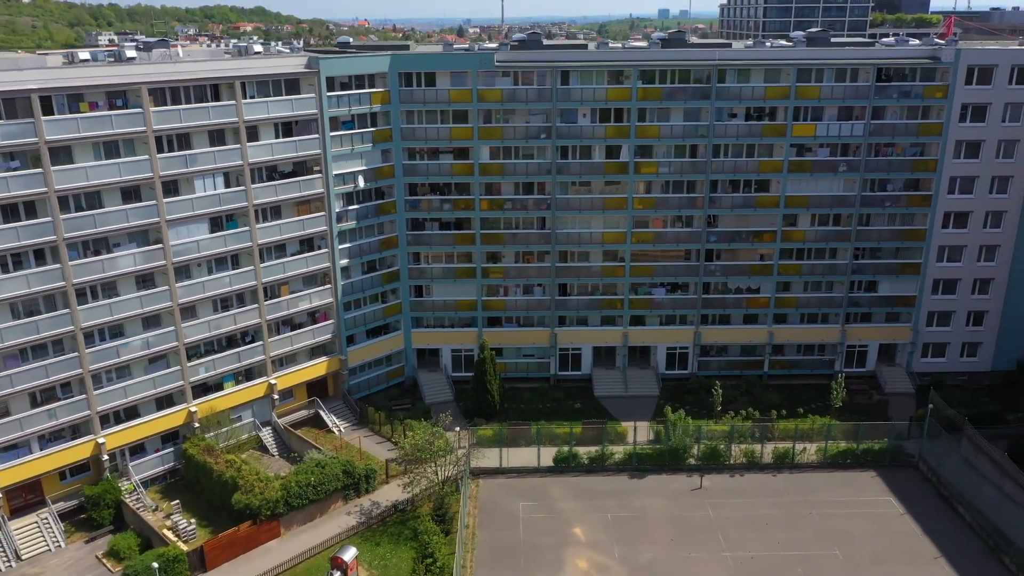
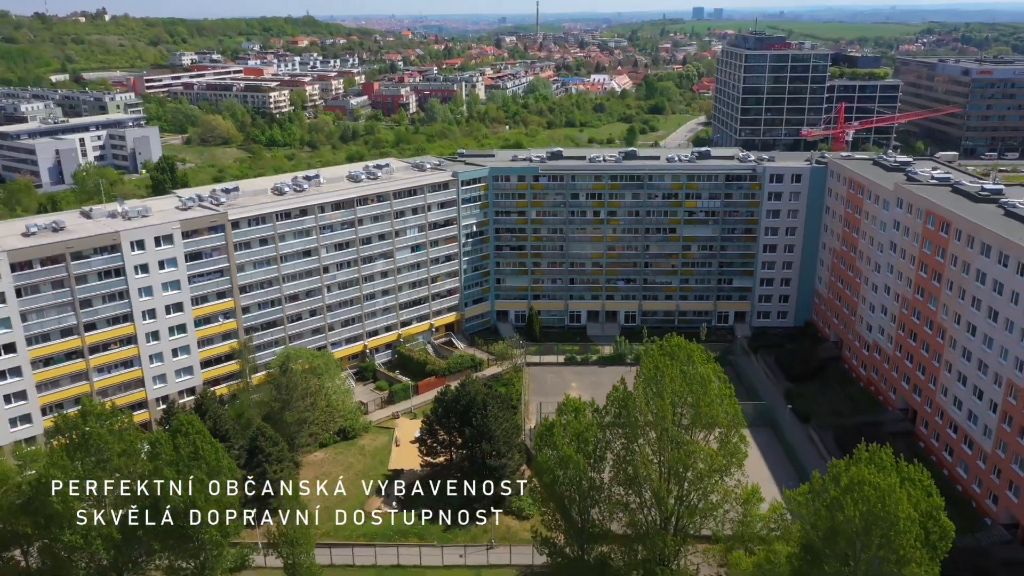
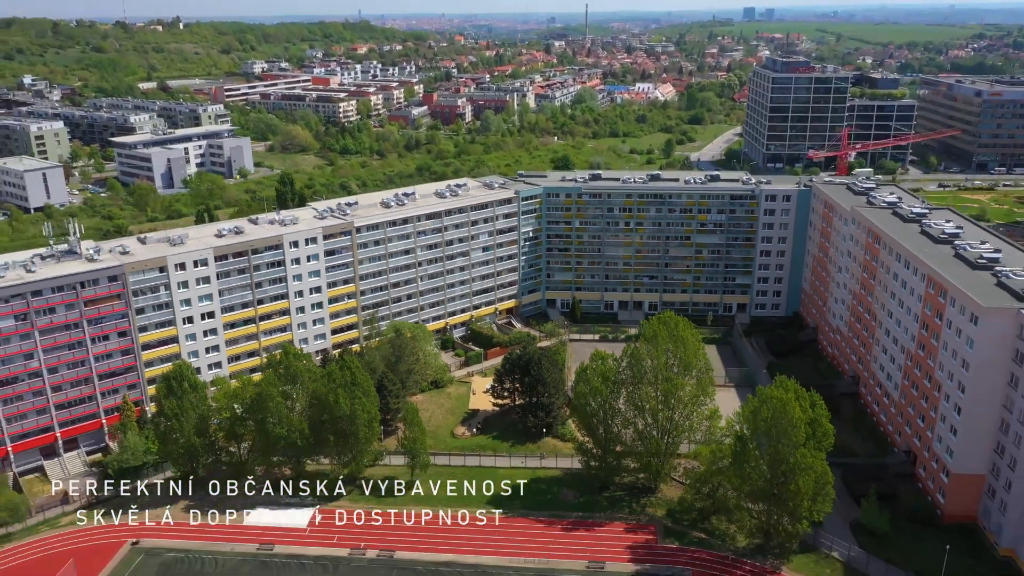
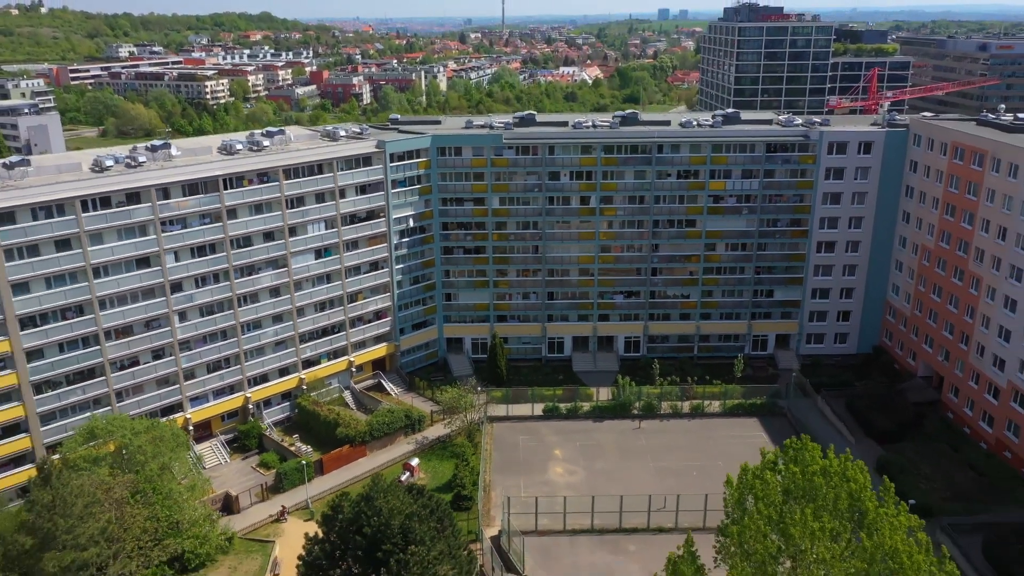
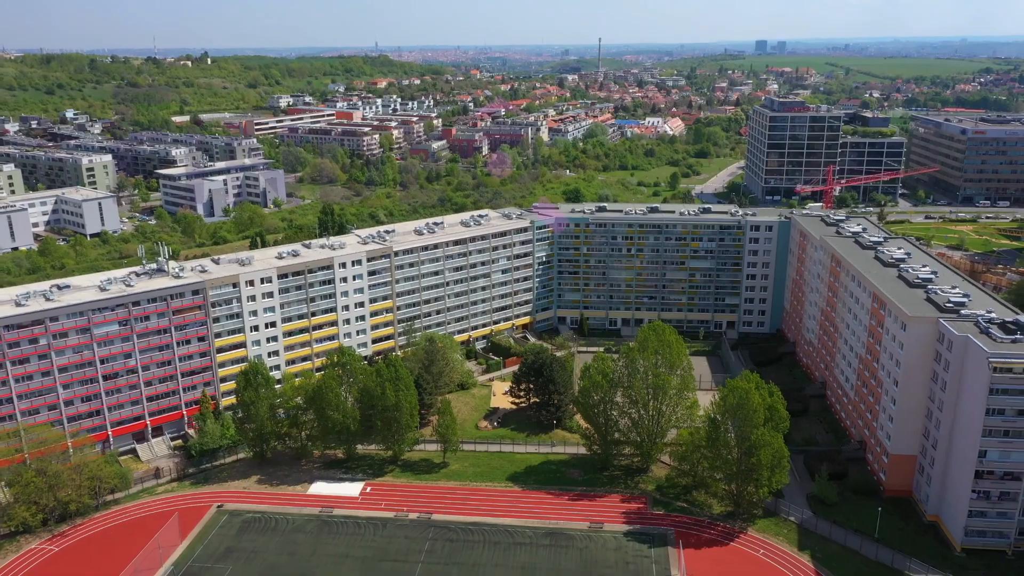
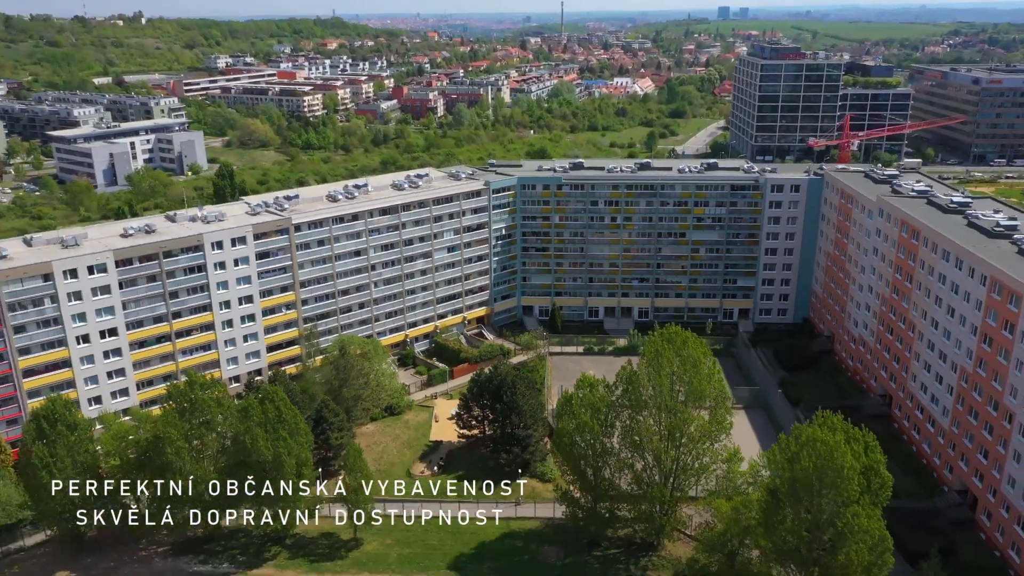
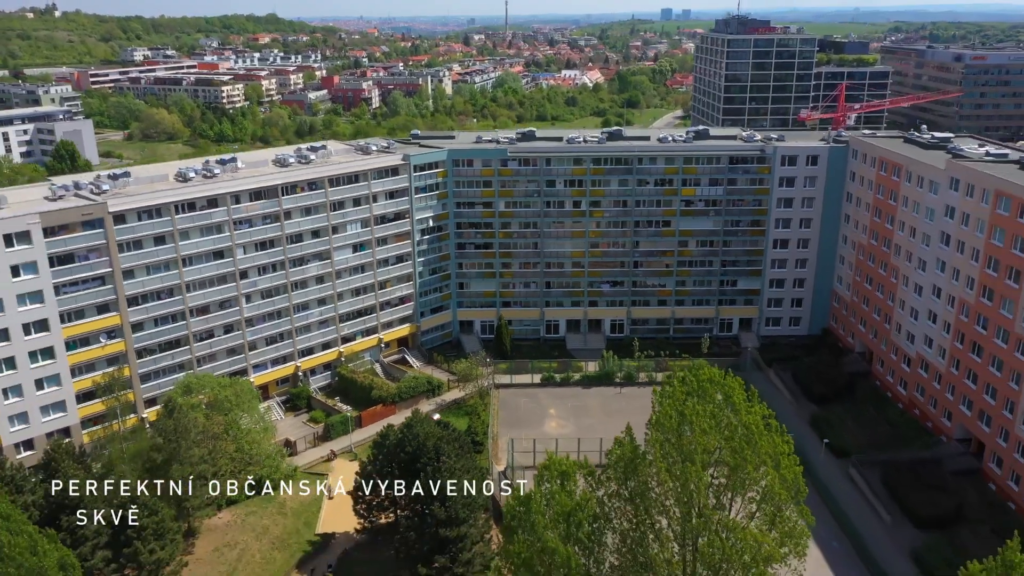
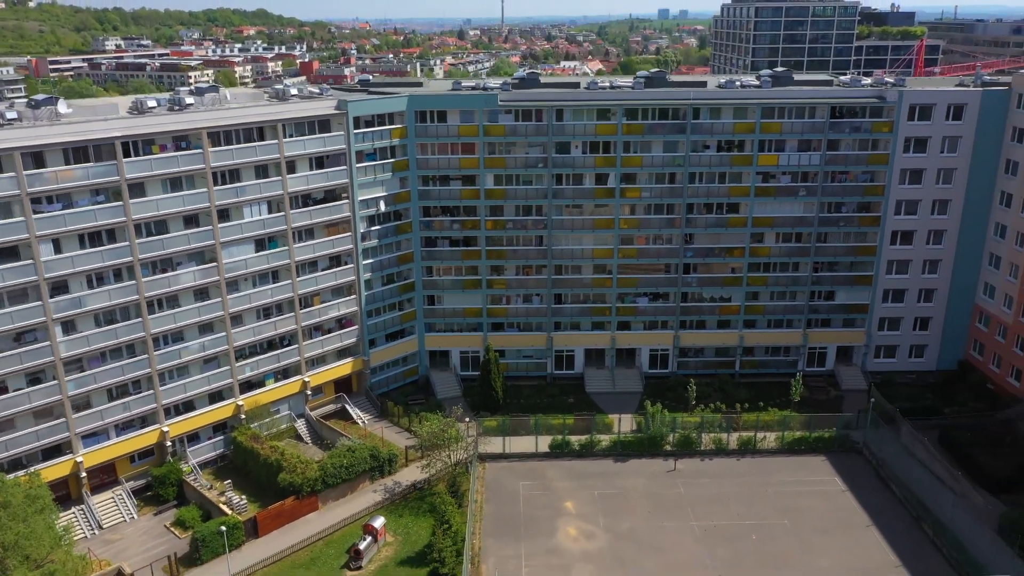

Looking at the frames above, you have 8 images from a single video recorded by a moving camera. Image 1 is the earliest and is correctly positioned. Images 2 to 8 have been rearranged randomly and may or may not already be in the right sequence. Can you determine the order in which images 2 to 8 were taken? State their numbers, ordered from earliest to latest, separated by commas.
8, 4, 7, 2, 6, 3, 5
